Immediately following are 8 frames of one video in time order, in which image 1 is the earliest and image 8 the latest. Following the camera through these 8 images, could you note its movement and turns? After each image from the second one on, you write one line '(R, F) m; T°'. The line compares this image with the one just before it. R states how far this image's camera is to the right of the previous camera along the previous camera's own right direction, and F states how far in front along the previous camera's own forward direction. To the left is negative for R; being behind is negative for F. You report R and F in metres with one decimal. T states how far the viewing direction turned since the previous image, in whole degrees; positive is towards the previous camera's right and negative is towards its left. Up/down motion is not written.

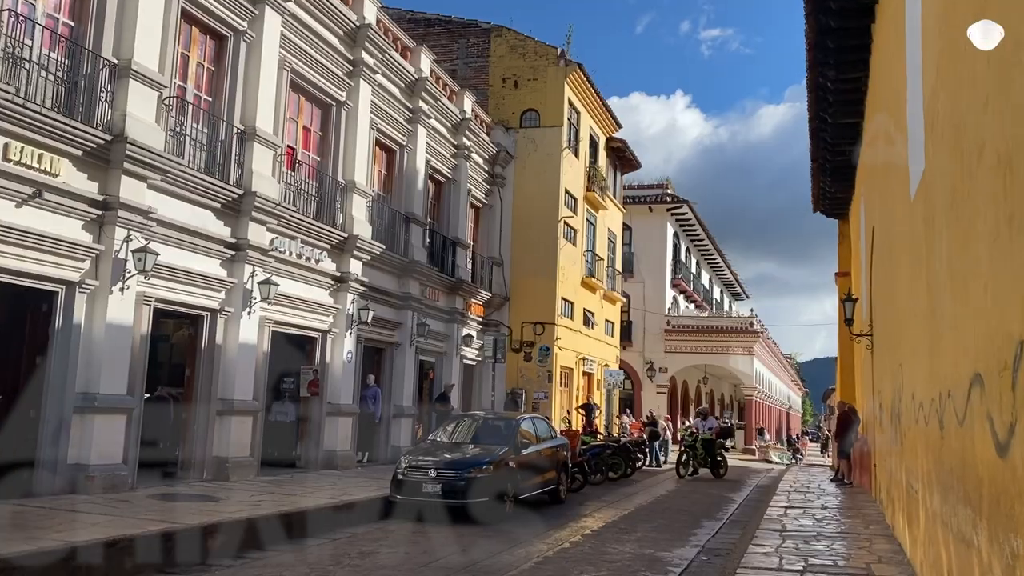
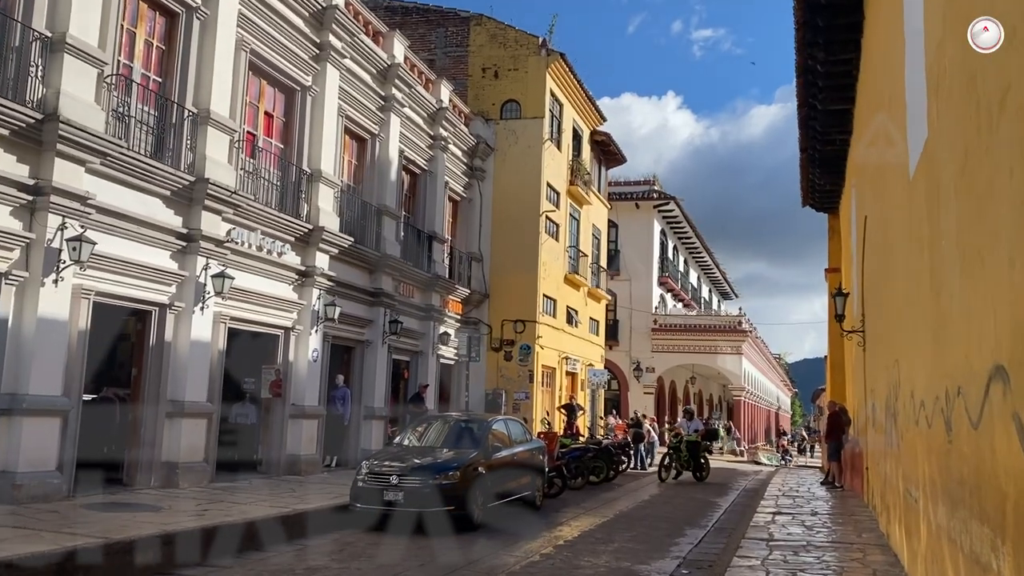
(+0.3, +0.8) m; +1°
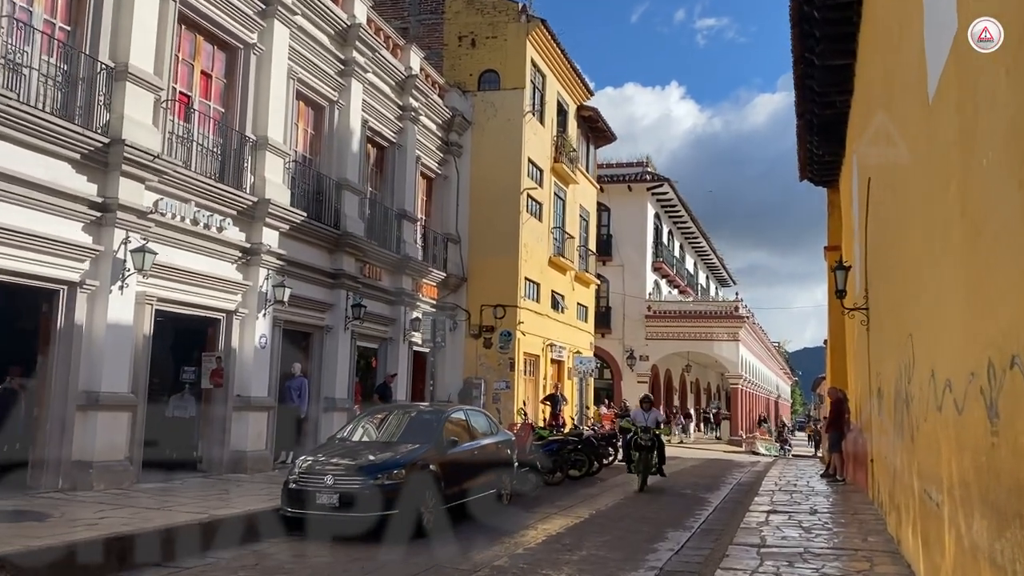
(+0.5, +1.5) m; 0°
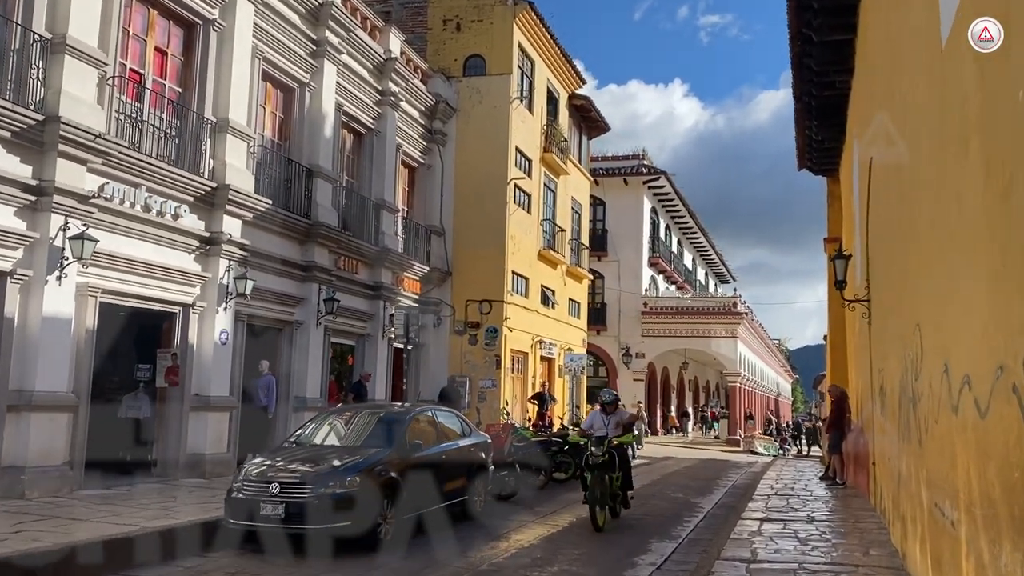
(+0.4, +0.9) m; 0°
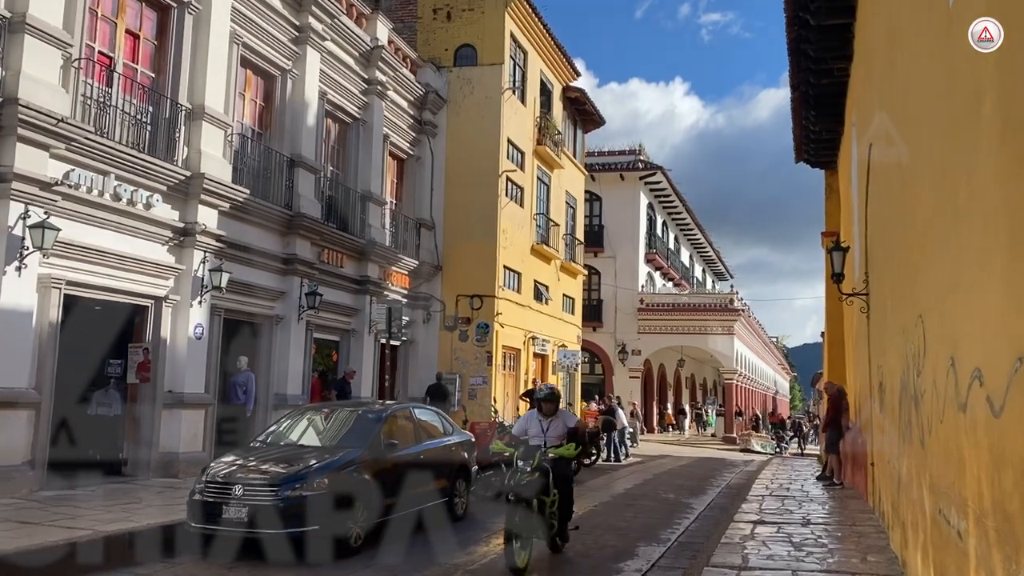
(+0.2, +0.5) m; 0°
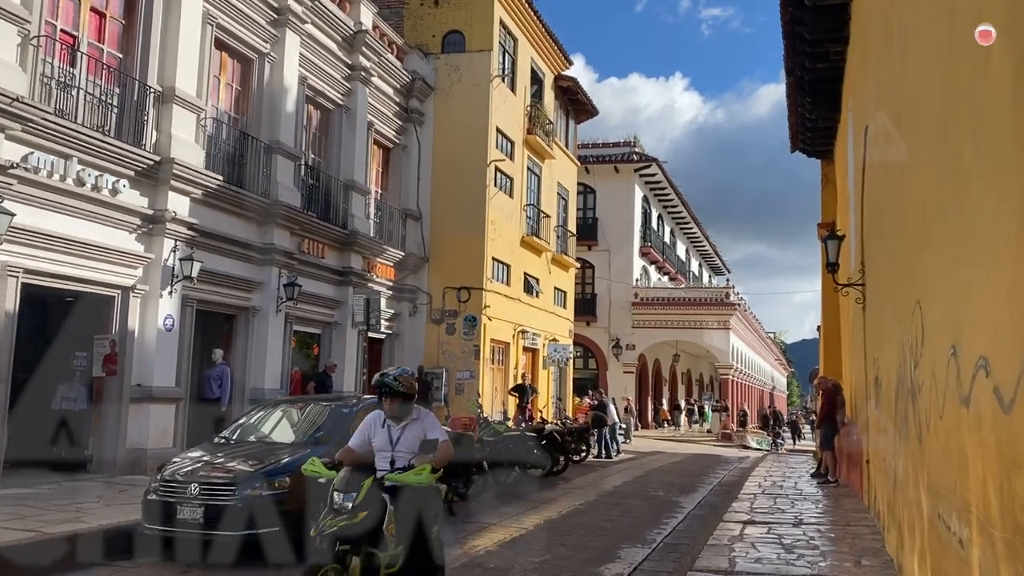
(+0.2, +0.5) m; 0°
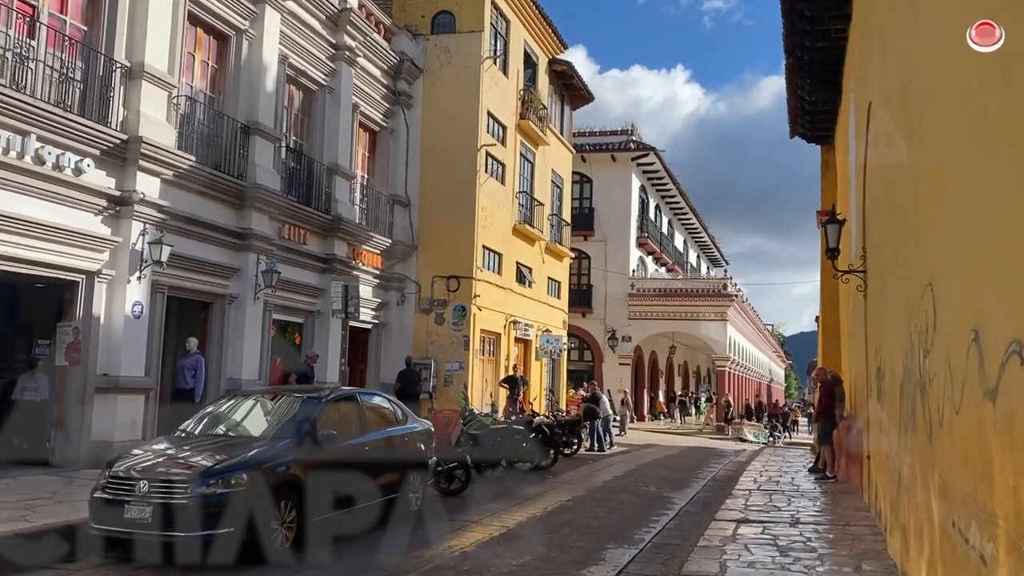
(+0.2, +0.6) m; 0°
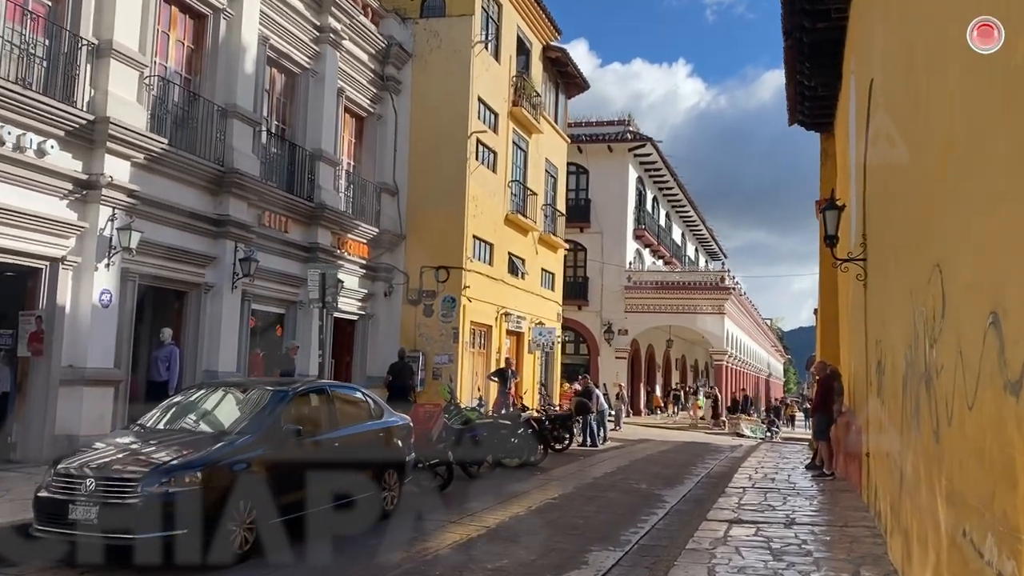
(+0.2, +0.5) m; 0°
